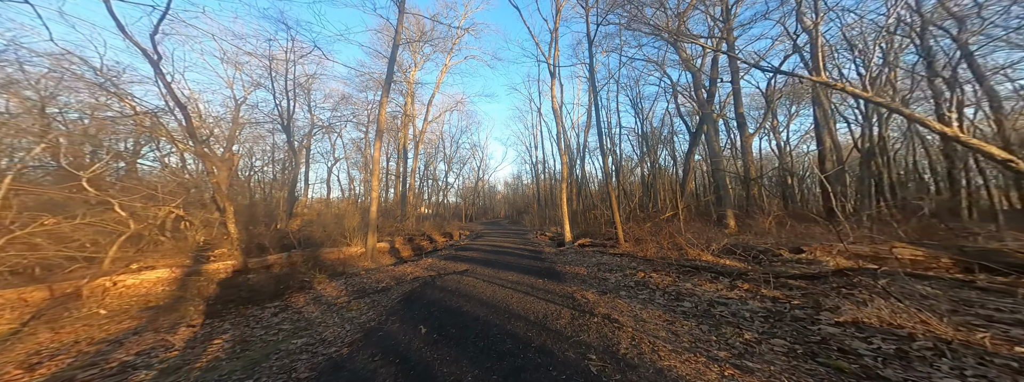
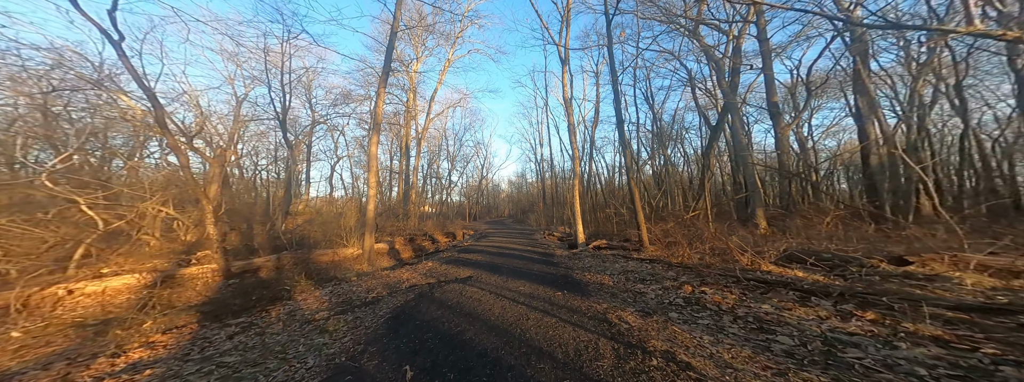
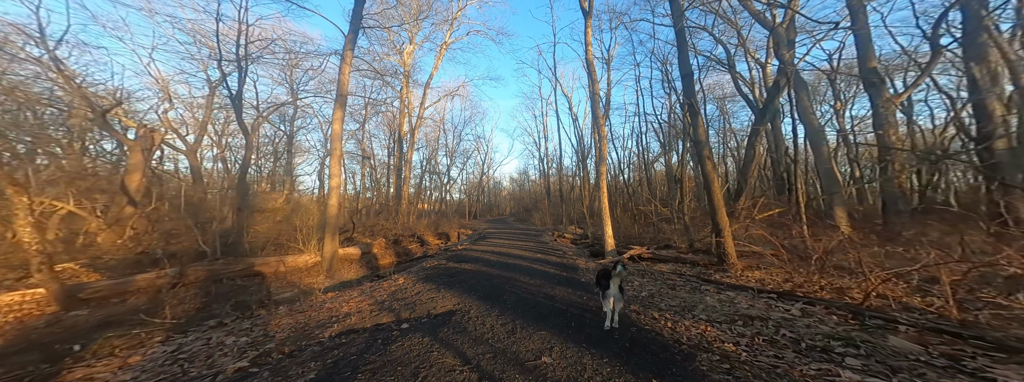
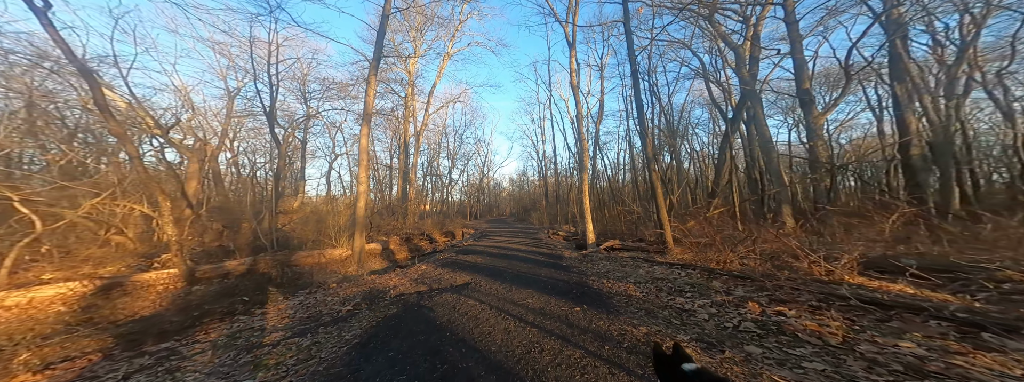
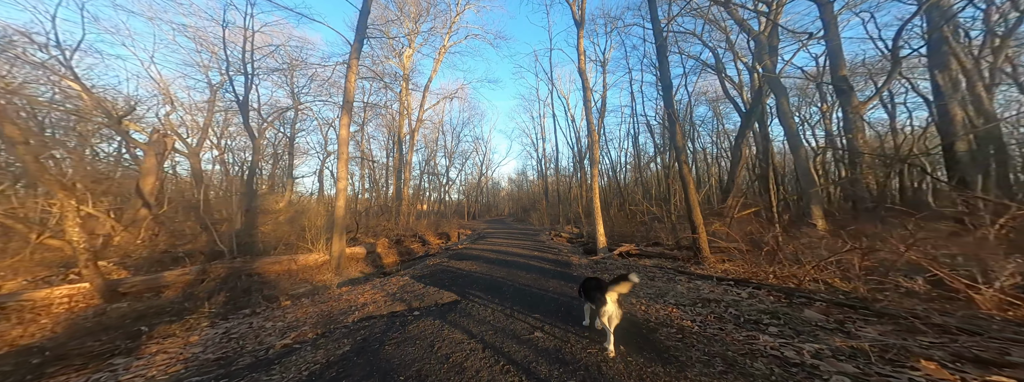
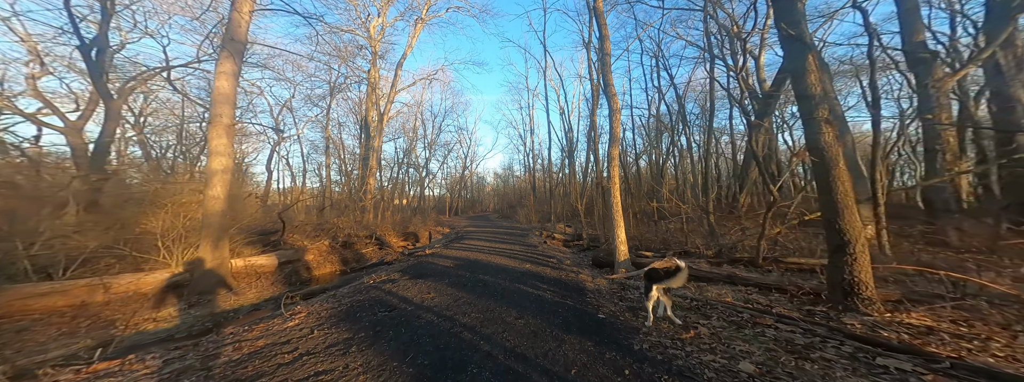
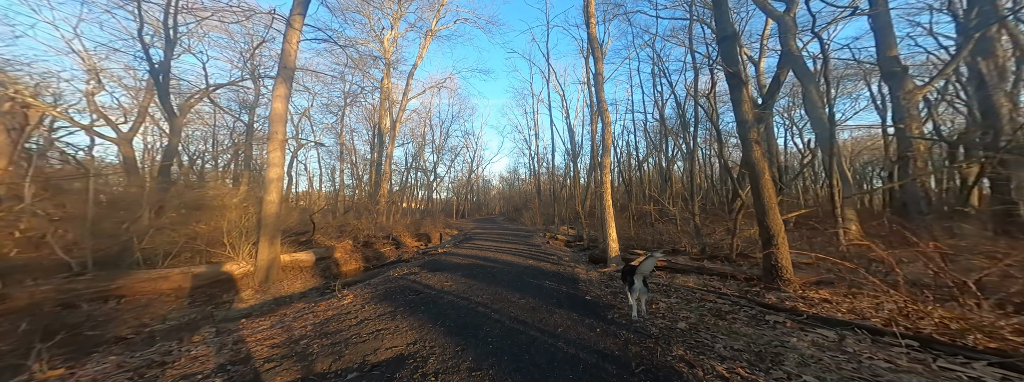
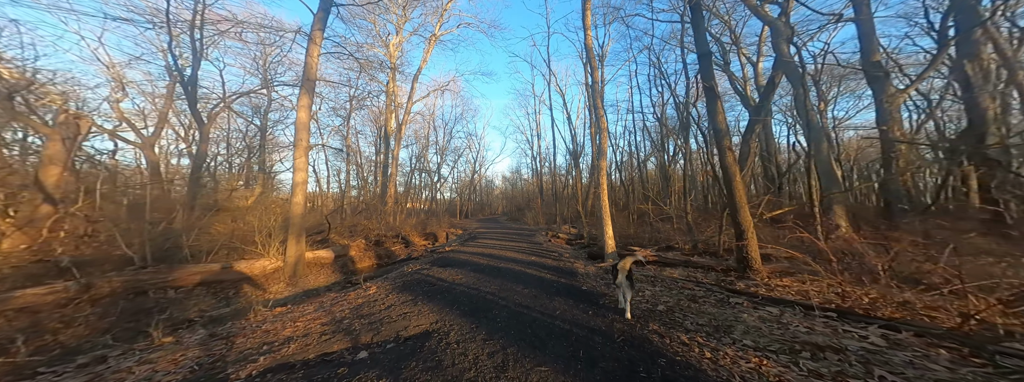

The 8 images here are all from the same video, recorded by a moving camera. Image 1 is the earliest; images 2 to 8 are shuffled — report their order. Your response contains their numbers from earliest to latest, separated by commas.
2, 4, 5, 3, 8, 7, 6
